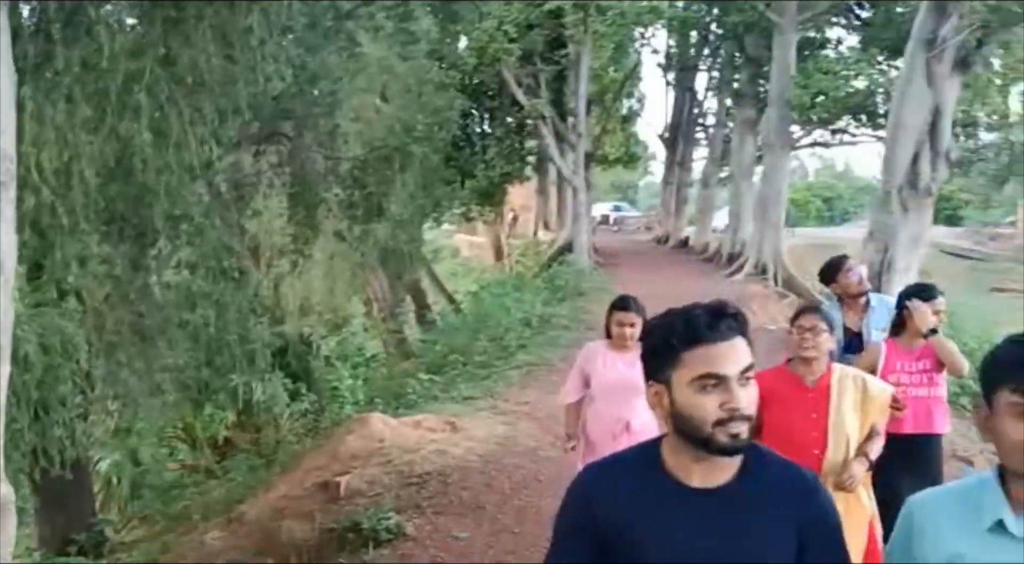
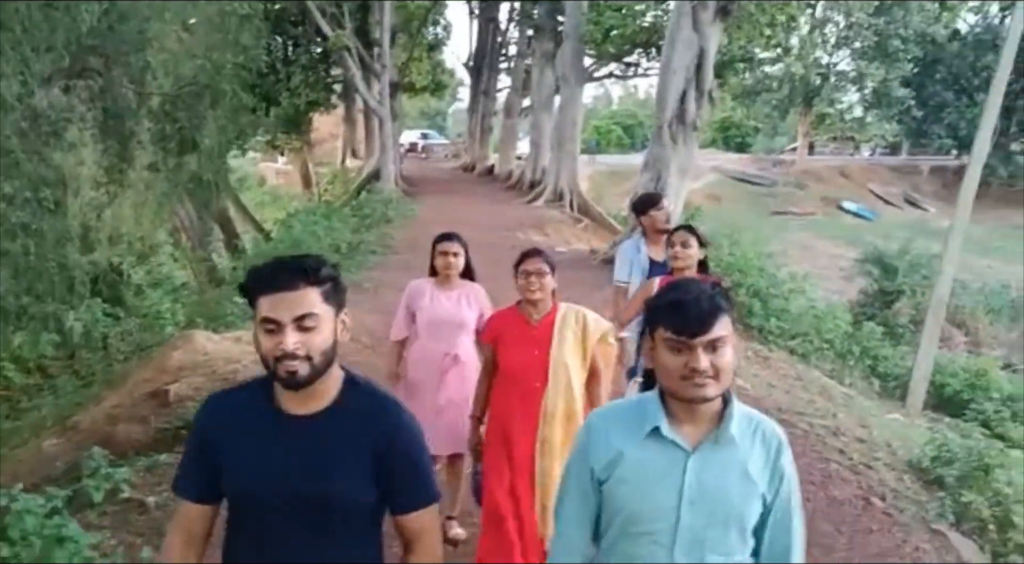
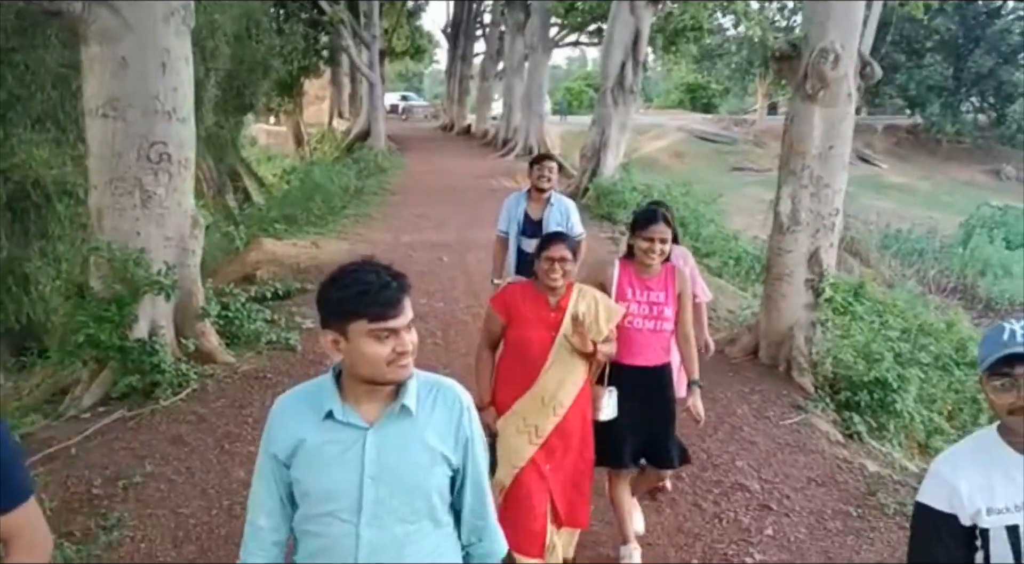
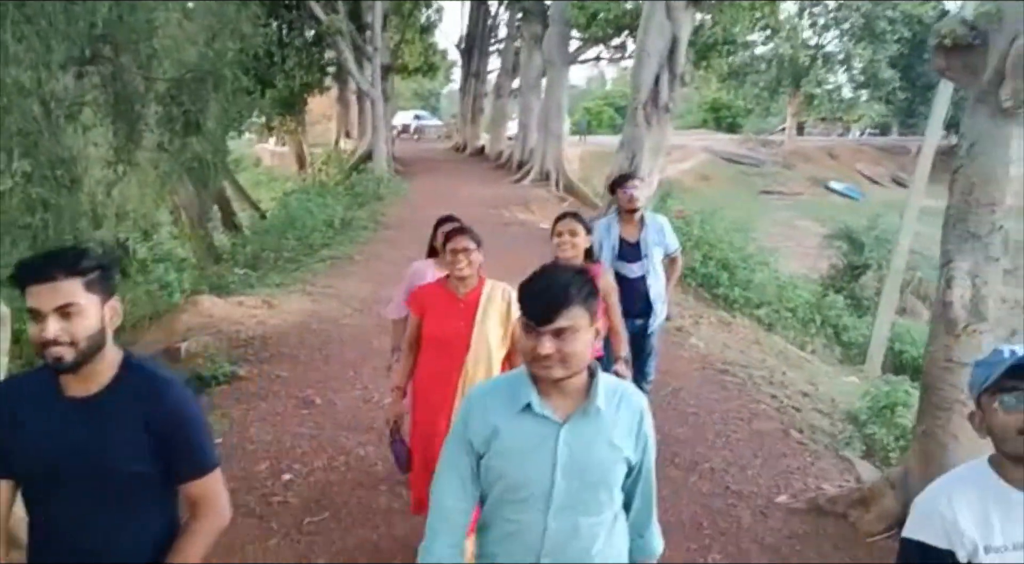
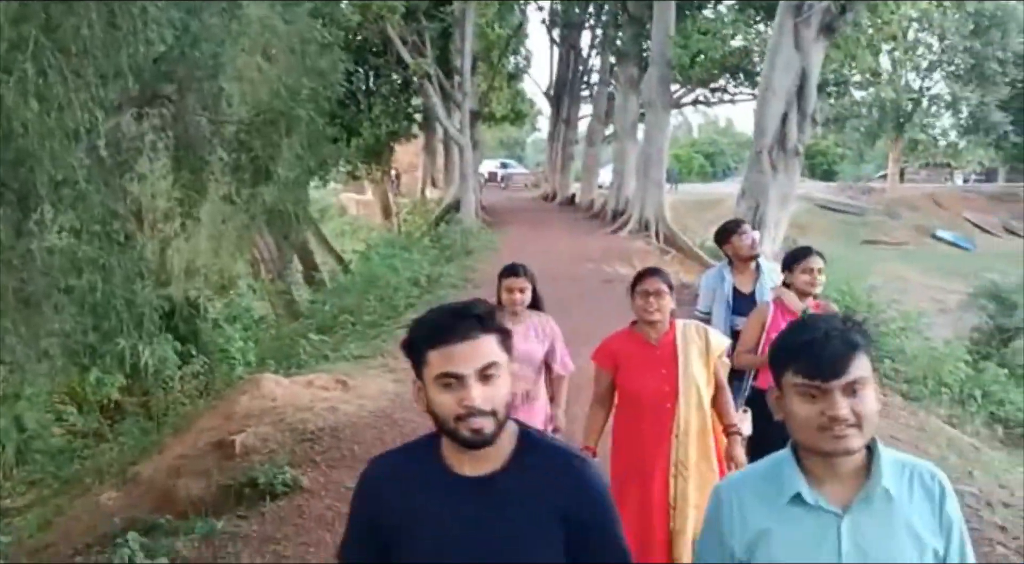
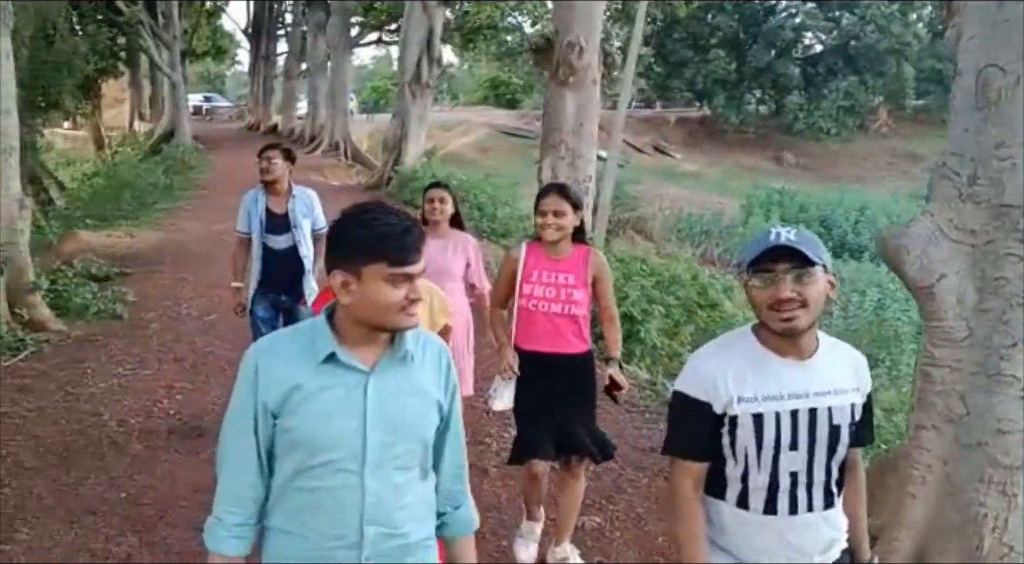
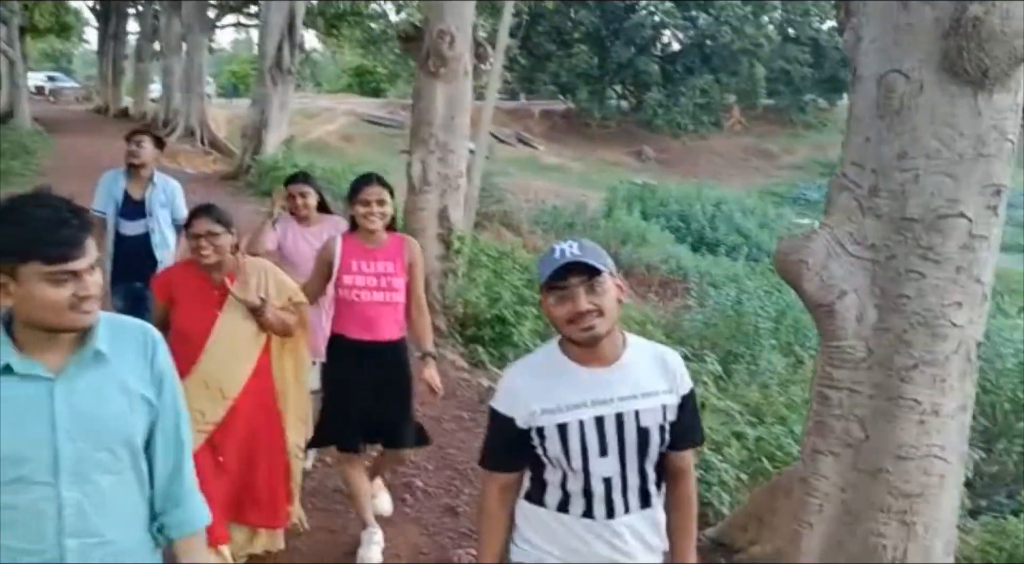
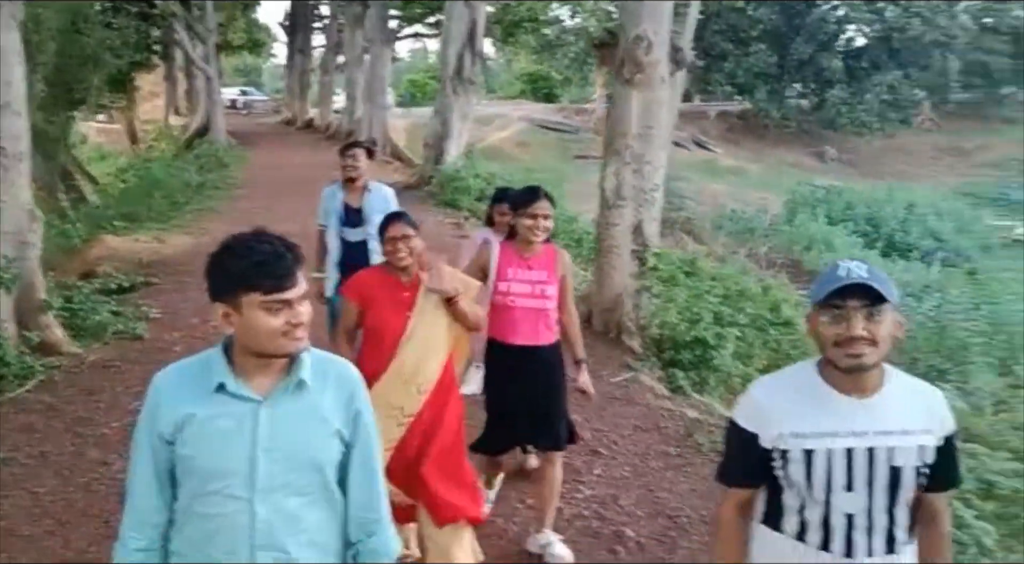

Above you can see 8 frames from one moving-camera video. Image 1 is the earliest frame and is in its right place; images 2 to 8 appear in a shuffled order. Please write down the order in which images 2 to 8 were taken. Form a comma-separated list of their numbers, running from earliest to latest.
5, 2, 4, 3, 8, 7, 6
